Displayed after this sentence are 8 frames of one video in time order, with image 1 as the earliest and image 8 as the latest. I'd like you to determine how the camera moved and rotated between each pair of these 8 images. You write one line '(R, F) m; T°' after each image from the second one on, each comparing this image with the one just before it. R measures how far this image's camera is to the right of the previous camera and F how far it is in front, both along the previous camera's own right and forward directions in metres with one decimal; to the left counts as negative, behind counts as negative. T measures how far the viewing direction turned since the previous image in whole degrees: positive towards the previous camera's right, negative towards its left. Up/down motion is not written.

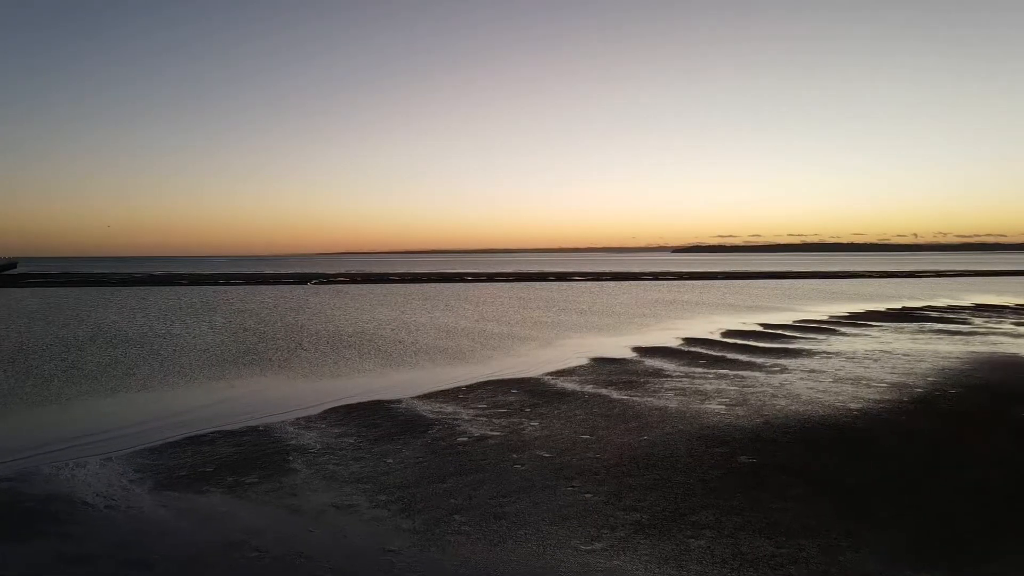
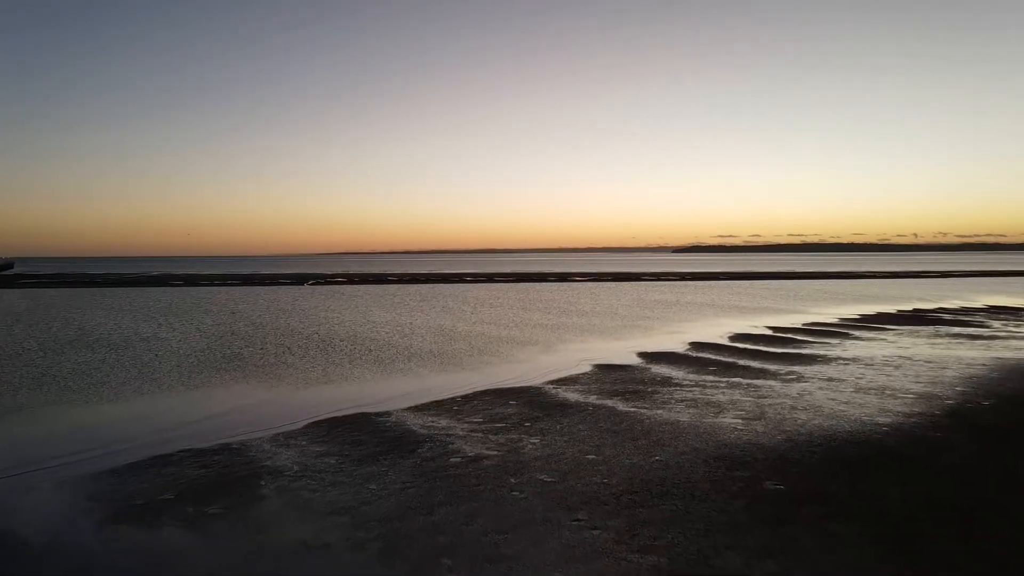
(0.0, +0.9) m; 0°
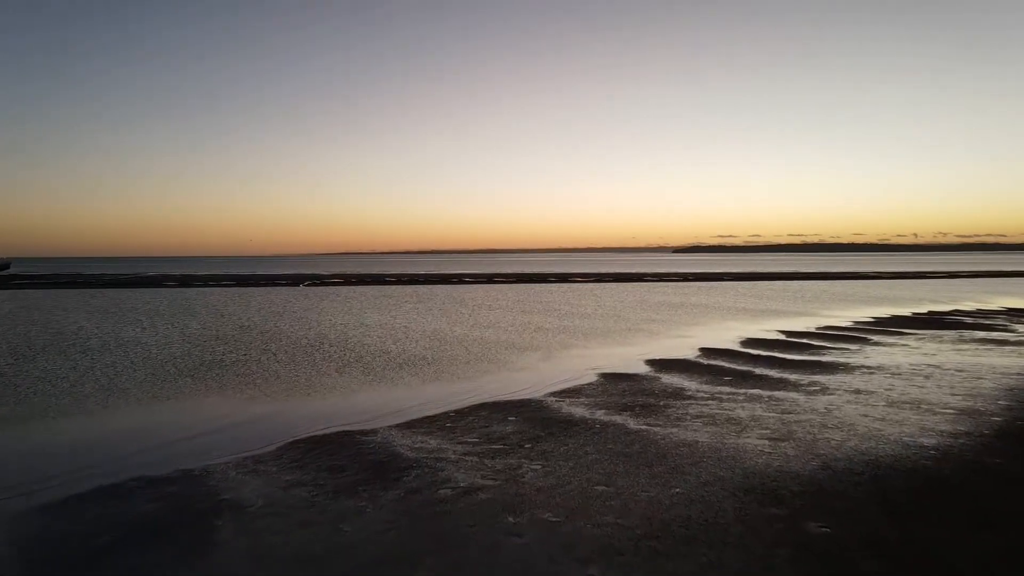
(0.0, +1.2) m; 0°
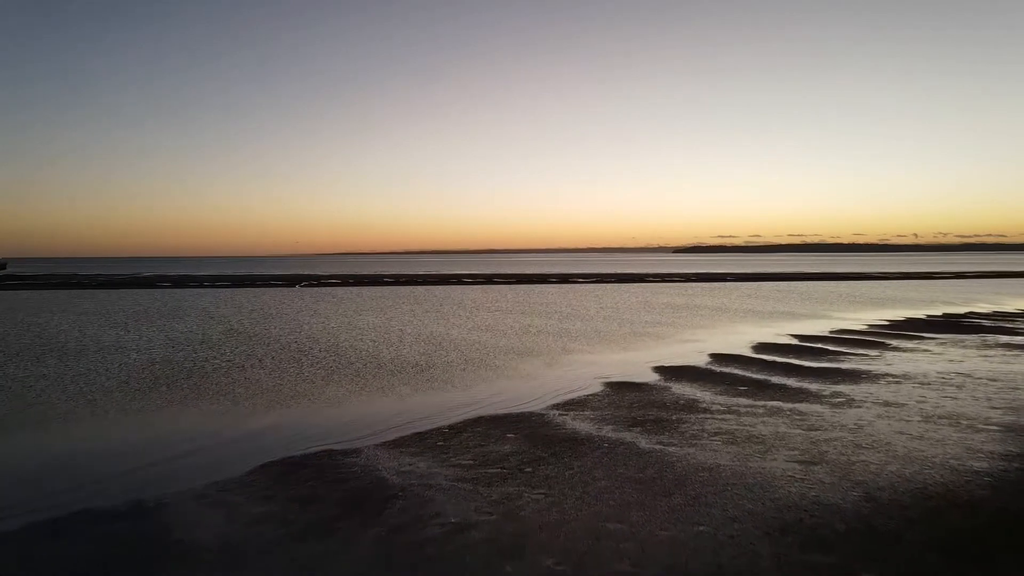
(0.0, +1.1) m; 0°
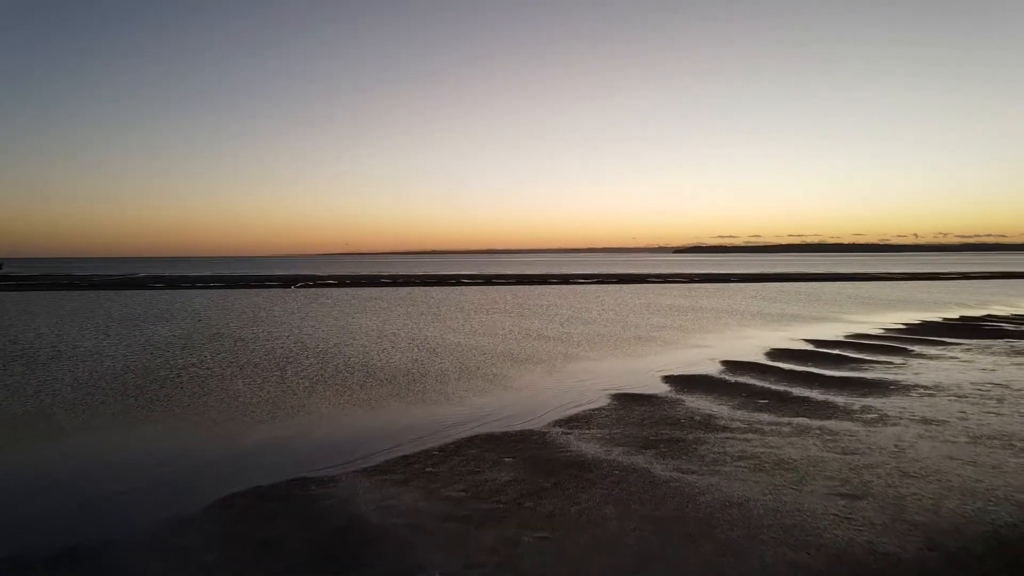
(0.0, +1.2) m; 0°
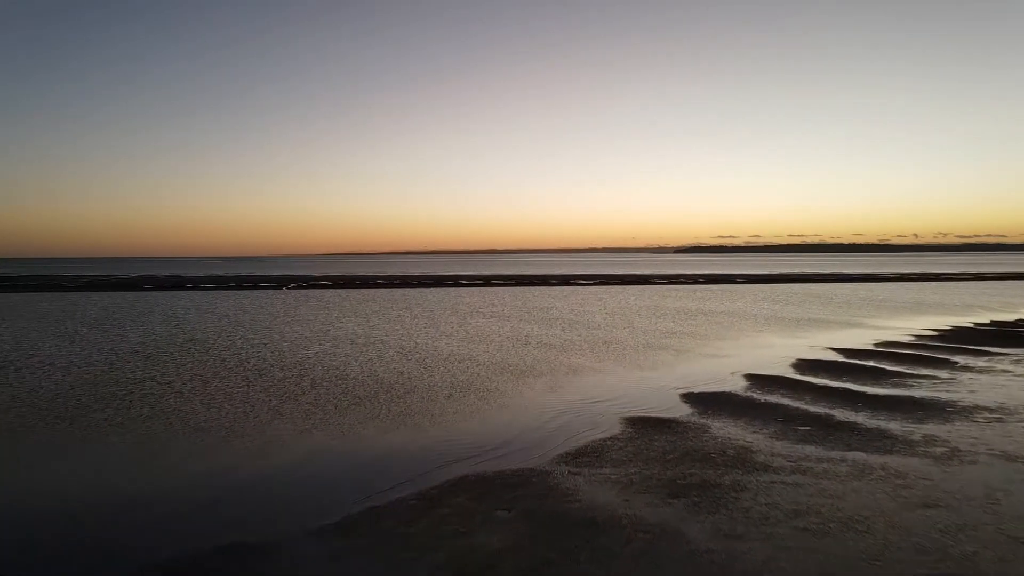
(+0.1, +1.9) m; 0°
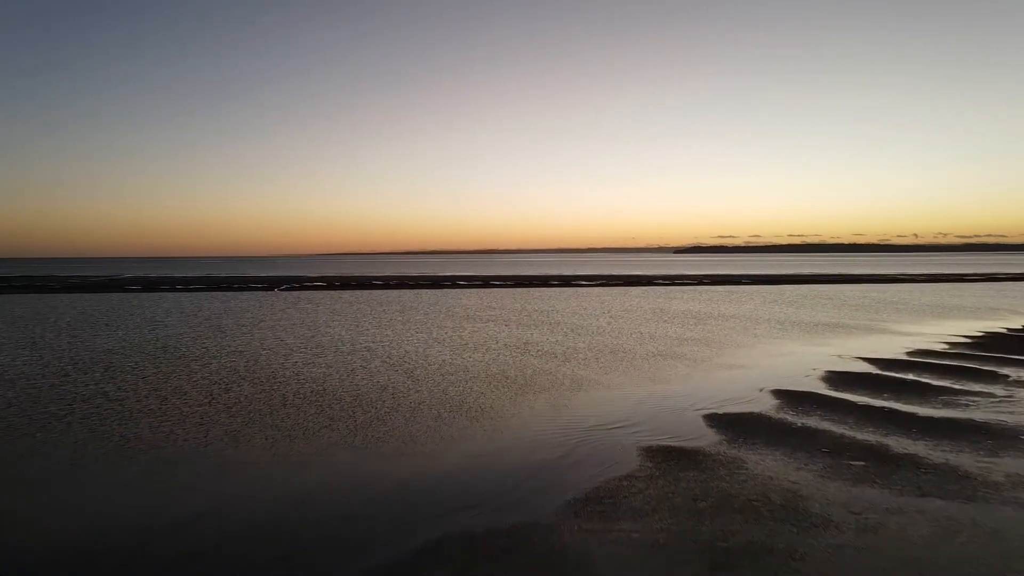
(+0.1, +1.8) m; 0°
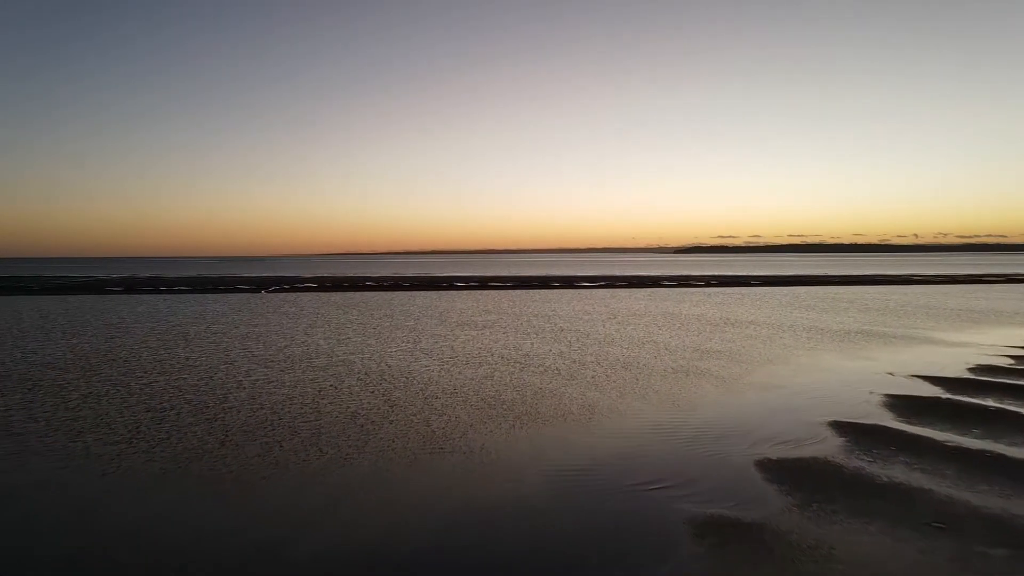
(+0.1, +2.7) m; 0°
